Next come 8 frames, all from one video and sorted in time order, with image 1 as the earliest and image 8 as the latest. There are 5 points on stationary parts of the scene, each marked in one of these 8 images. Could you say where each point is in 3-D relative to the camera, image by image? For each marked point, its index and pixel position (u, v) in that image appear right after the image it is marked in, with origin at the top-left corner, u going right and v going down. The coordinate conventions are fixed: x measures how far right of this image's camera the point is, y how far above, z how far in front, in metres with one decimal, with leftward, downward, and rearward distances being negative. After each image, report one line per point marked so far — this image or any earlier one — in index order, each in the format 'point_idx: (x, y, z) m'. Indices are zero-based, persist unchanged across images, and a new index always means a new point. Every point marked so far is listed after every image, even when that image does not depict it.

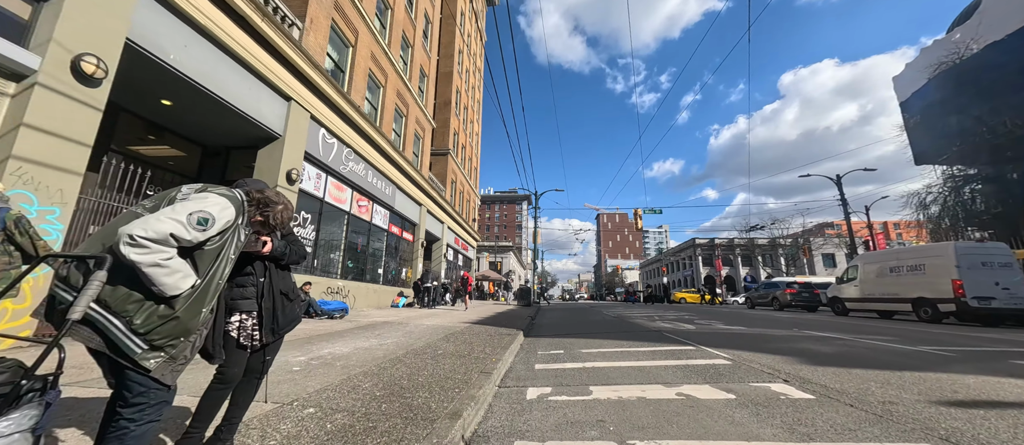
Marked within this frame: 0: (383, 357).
0: (-1.9, -1.9, +4.9) m
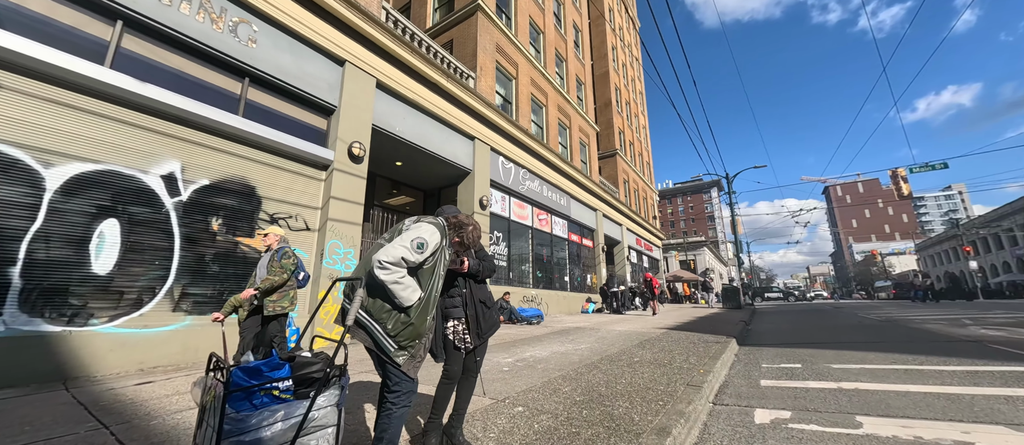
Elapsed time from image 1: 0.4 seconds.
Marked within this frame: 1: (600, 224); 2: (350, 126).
0: (+1.0, -2.1, +4.9) m
1: (+5.0, -0.1, +18.3) m
2: (-3.6, +2.1, +7.3) m
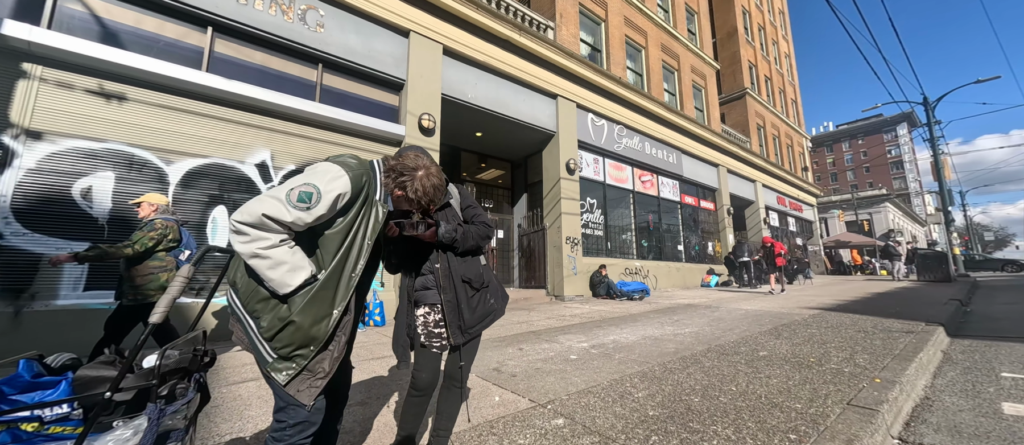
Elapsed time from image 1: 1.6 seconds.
0: (+1.9, -1.5, +3.8) m
1: (+9.7, +1.9, +15.1) m
2: (-2.0, +2.7, +7.2) m
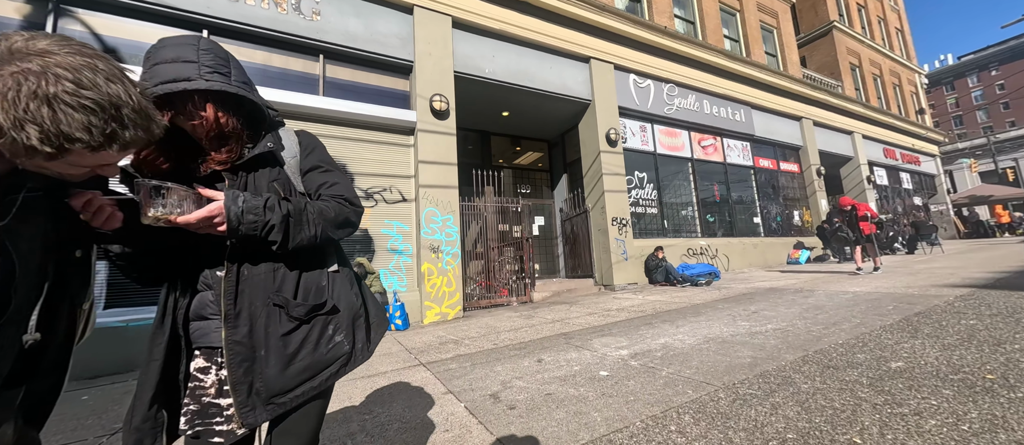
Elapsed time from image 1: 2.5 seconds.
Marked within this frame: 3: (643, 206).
0: (+2.0, -1.2, +2.8) m
1: (+11.2, +3.2, +12.5) m
2: (-1.7, +2.9, +6.6) m
3: (+3.5, +0.5, +8.9) m
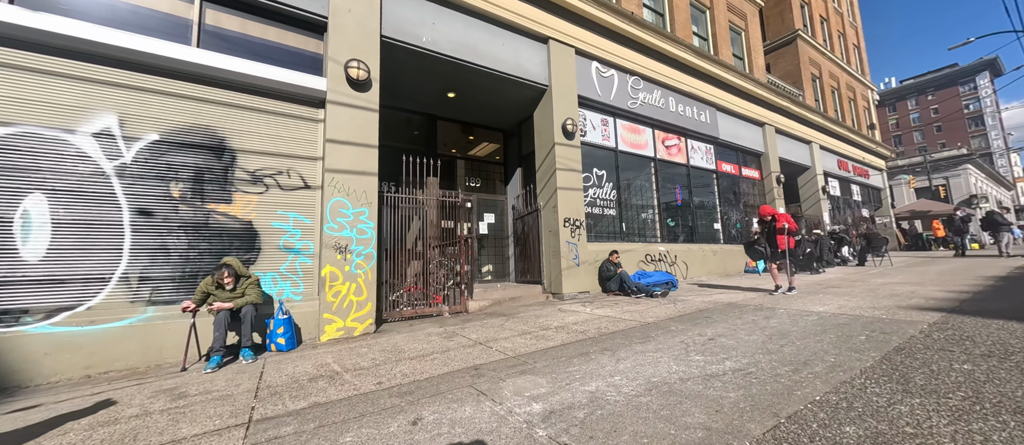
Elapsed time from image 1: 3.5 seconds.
0: (+1.1, -1.2, +1.9) m
1: (+9.6, +3.0, +12.3) m
2: (-2.7, +3.0, +5.4) m
3: (+2.1, +0.4, +8.1) m
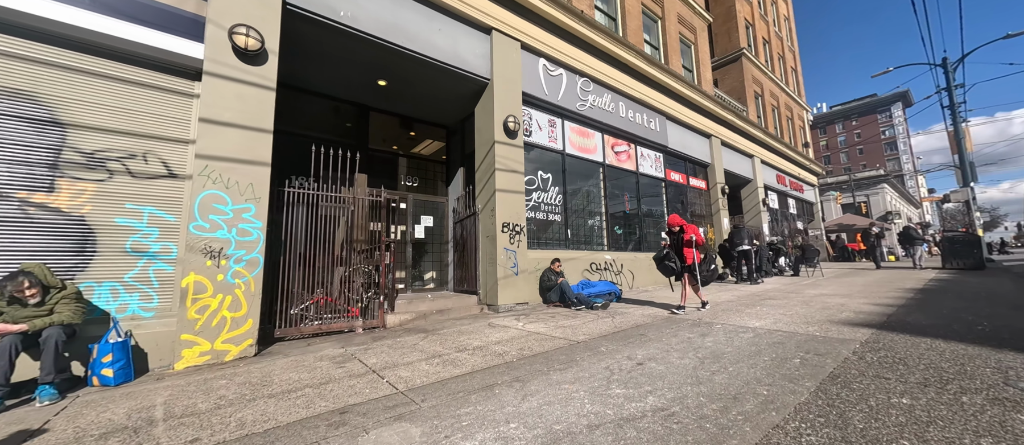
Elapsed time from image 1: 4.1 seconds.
0: (+0.3, -1.2, +1.3) m
1: (+7.8, +2.6, +12.6) m
2: (-3.7, +3.0, +4.5) m
3: (+0.7, +0.3, +7.6) m
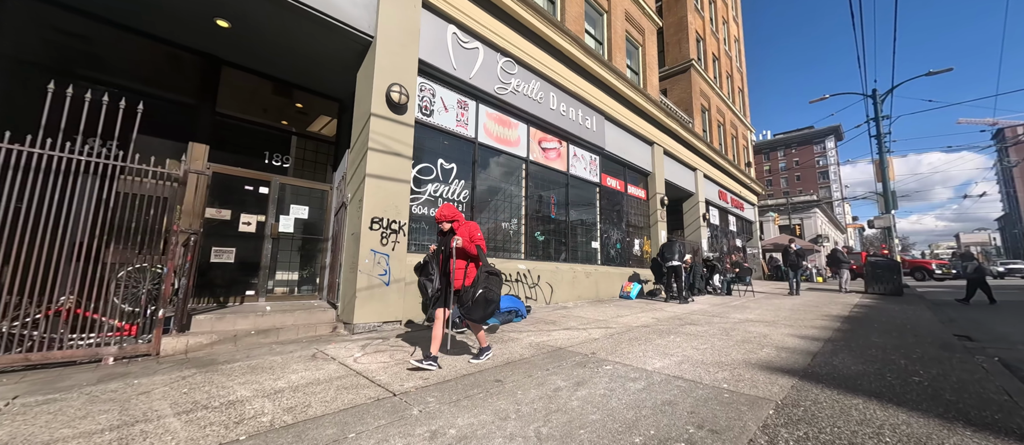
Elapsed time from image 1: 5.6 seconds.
0: (-1.2, -1.1, -0.1) m
1: (+5.3, +2.1, +12.0) m
2: (-5.3, +3.3, +2.7) m
3: (-1.3, +0.3, +6.3) m
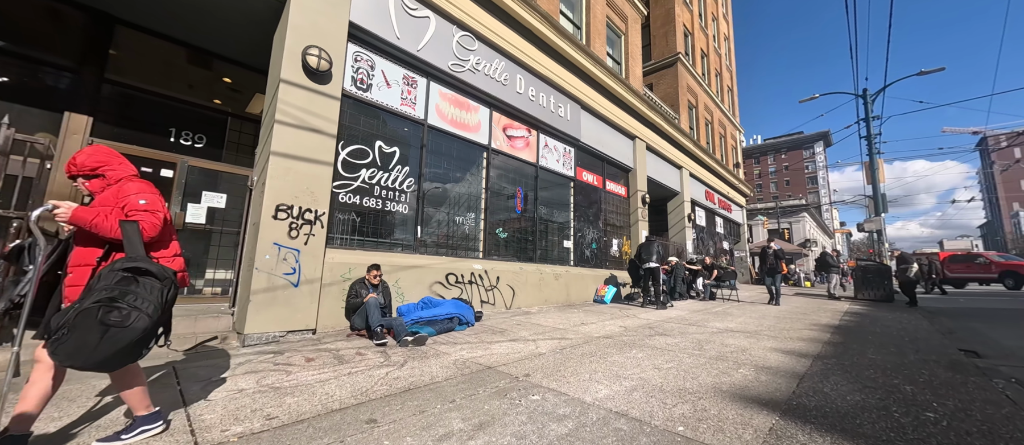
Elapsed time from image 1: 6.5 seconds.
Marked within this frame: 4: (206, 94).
0: (-2.0, -1.0, -0.9) m
1: (+4.4, +2.1, +11.3) m
2: (-6.0, +3.5, +1.8) m
3: (-2.2, +0.4, +5.4) m
4: (-5.9, +2.4, +5.5) m
